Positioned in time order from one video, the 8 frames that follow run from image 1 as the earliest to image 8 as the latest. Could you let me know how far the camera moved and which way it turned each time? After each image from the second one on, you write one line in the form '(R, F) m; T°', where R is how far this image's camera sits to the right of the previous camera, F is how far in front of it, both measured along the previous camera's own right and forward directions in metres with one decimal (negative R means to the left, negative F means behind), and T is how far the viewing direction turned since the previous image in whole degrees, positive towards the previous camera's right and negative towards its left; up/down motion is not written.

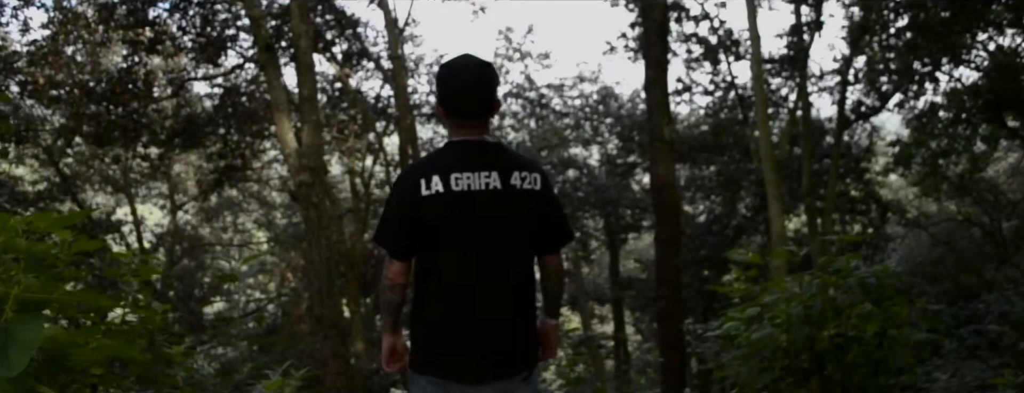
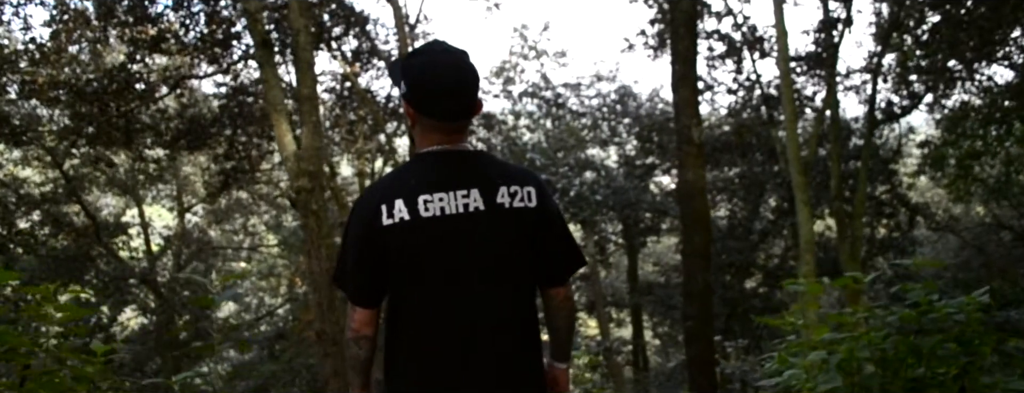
(0.0, +0.6) m; -1°
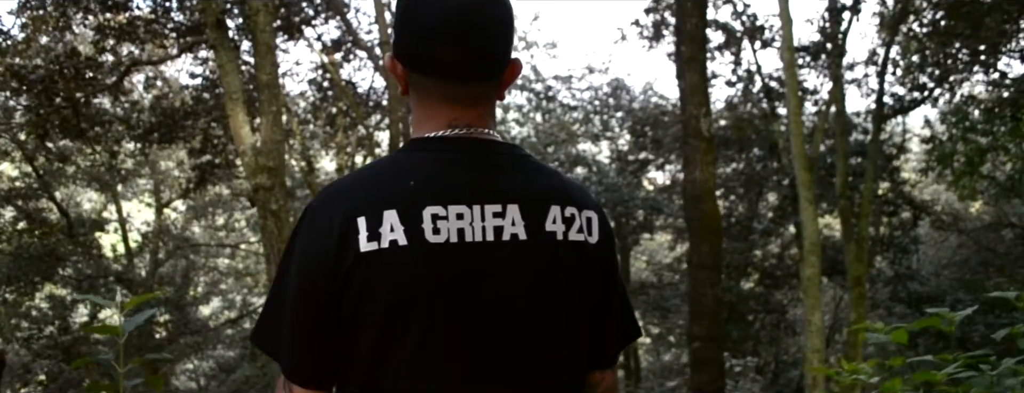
(+0.1, +0.8) m; 0°
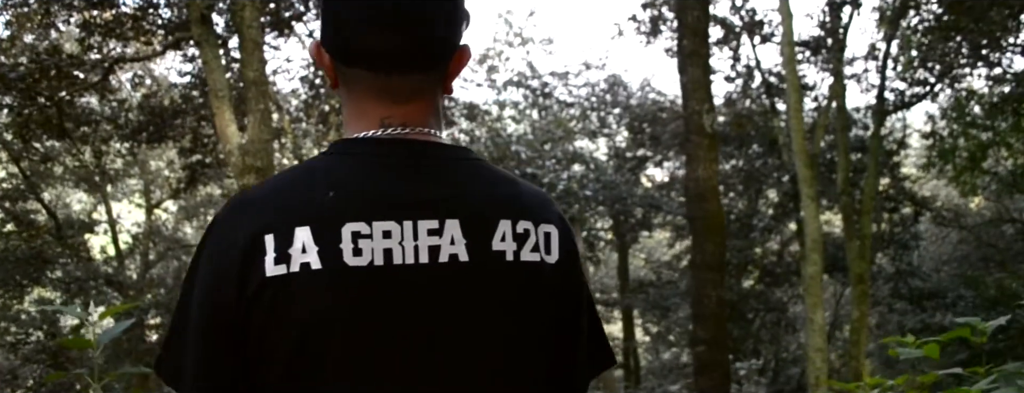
(0.0, +0.2) m; 0°
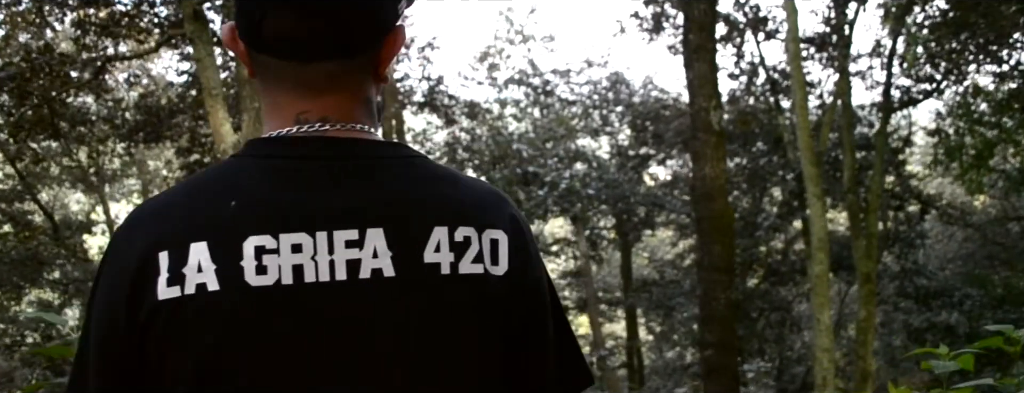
(0.0, +0.2) m; 0°
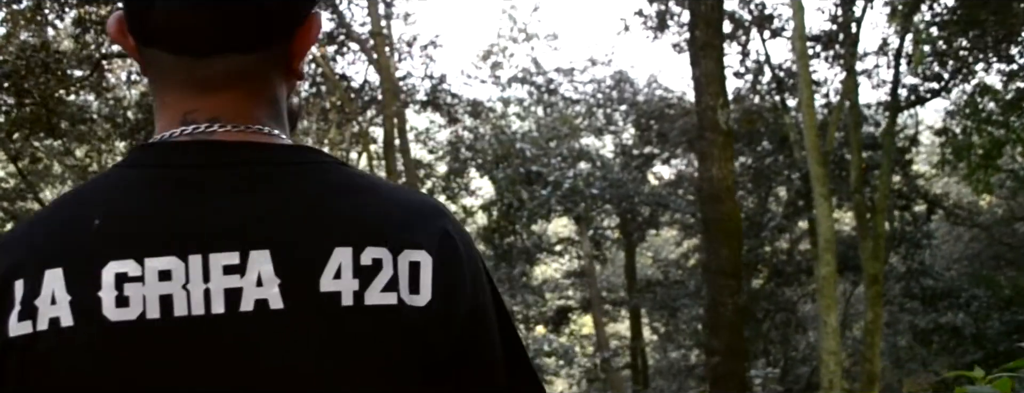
(0.0, +0.1) m; 0°
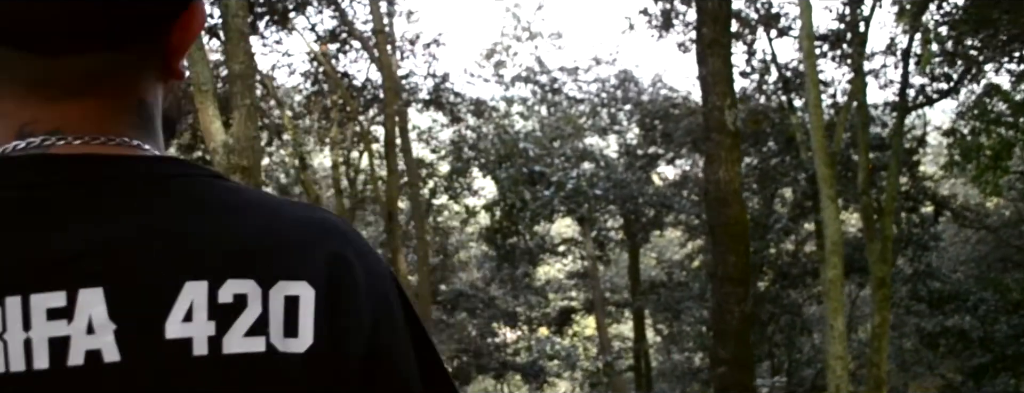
(0.0, +0.2) m; 0°
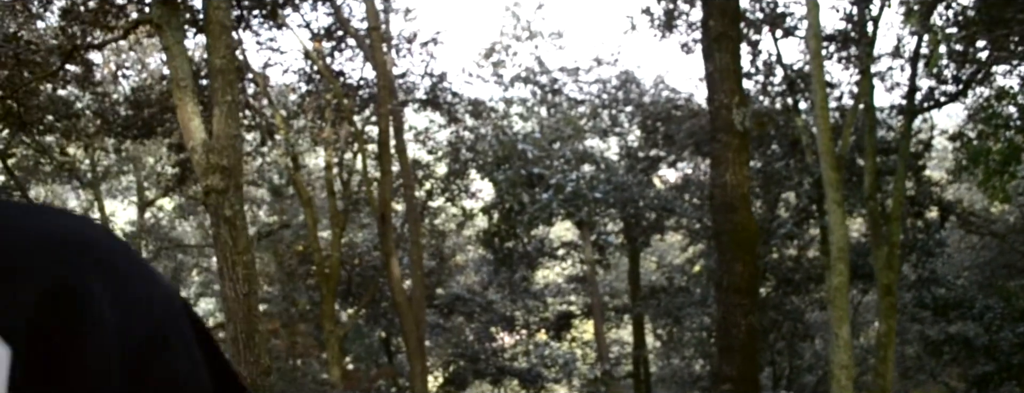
(0.0, +0.3) m; 0°
